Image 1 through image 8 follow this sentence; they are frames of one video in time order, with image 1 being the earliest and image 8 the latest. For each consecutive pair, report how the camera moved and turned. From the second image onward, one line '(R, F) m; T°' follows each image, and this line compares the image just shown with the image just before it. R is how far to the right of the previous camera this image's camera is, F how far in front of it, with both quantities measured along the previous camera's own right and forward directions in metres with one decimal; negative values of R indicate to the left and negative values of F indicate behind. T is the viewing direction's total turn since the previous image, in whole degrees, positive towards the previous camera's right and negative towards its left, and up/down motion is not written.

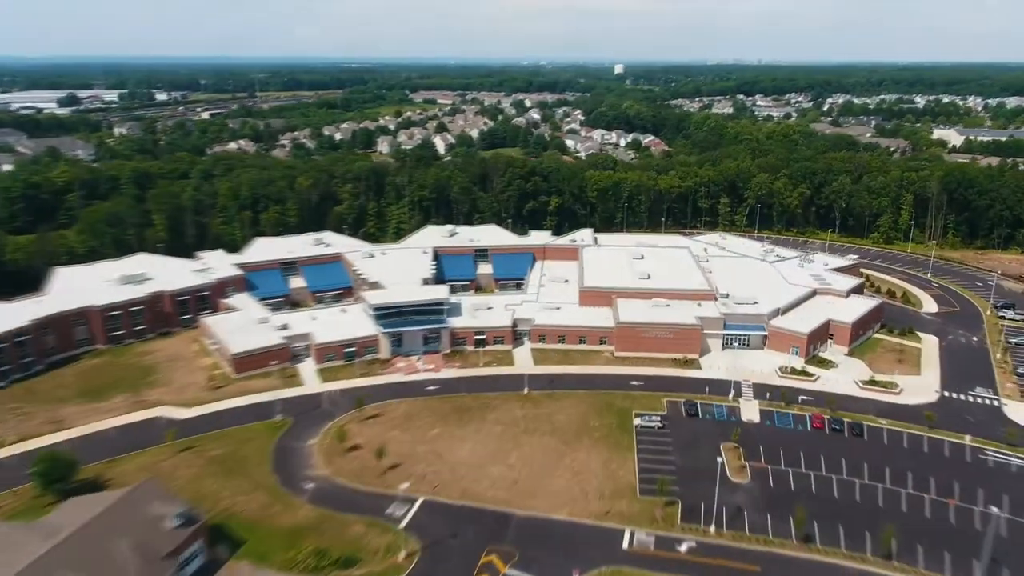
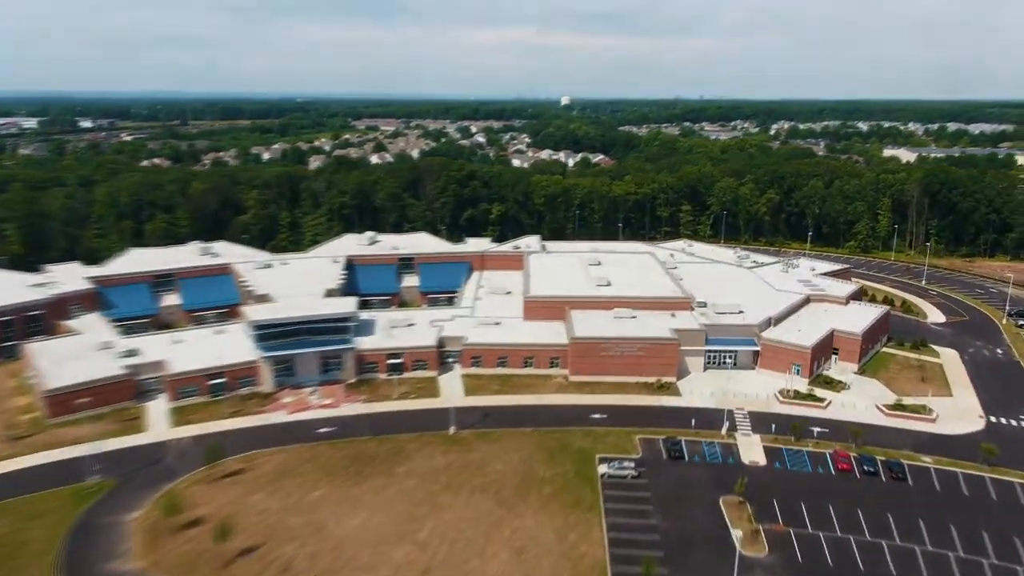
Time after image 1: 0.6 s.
(+2.9, +22.9) m; +4°
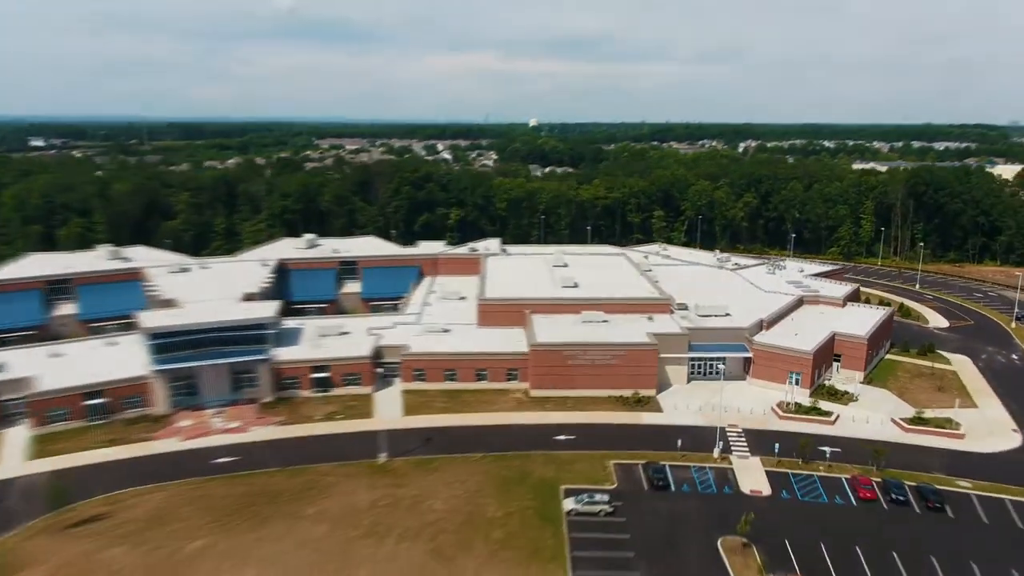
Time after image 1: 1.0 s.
(+2.0, +12.5) m; +2°
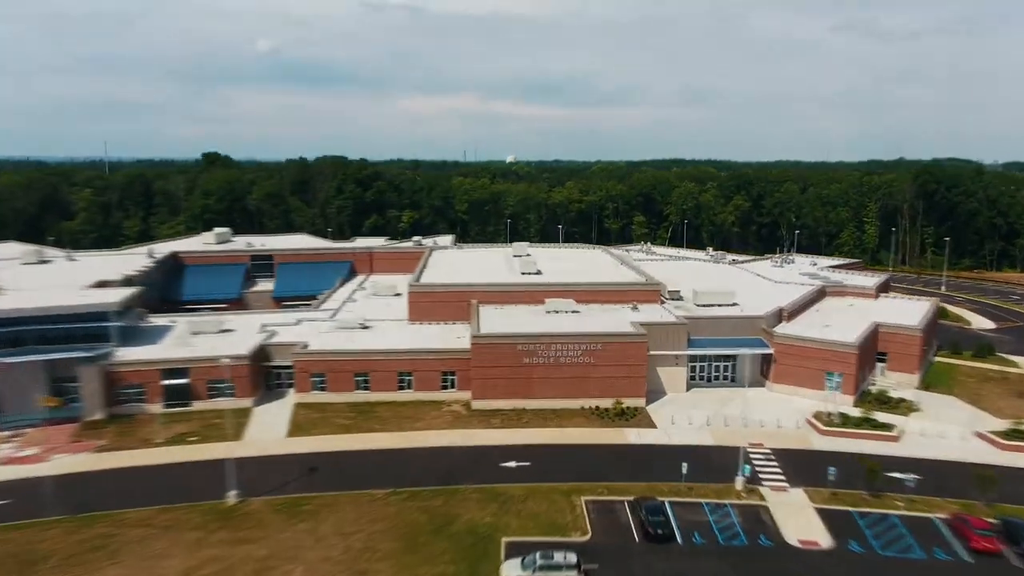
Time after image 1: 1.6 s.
(+3.0, +18.4) m; +2°
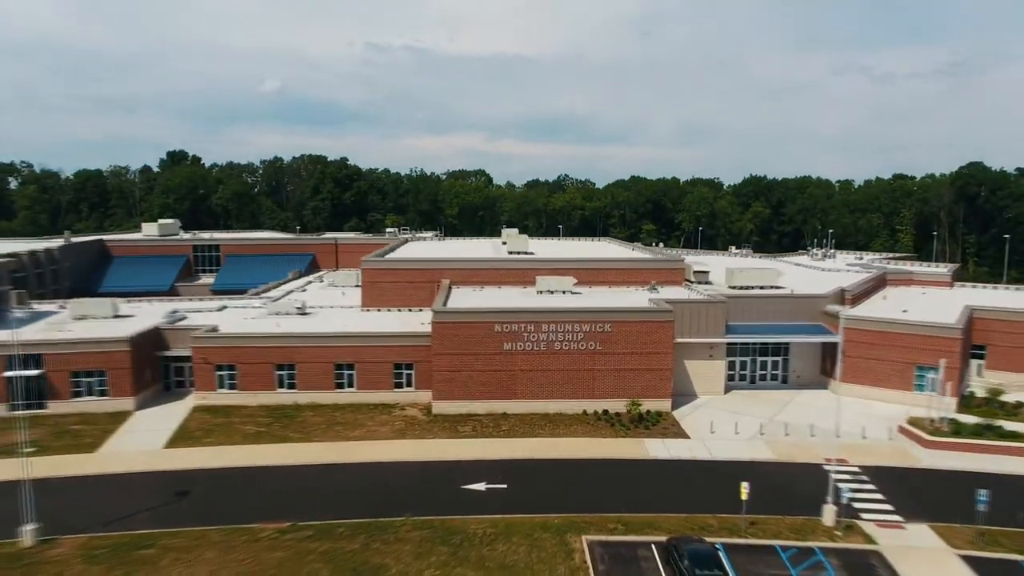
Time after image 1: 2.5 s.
(+1.3, +12.9) m; 0°
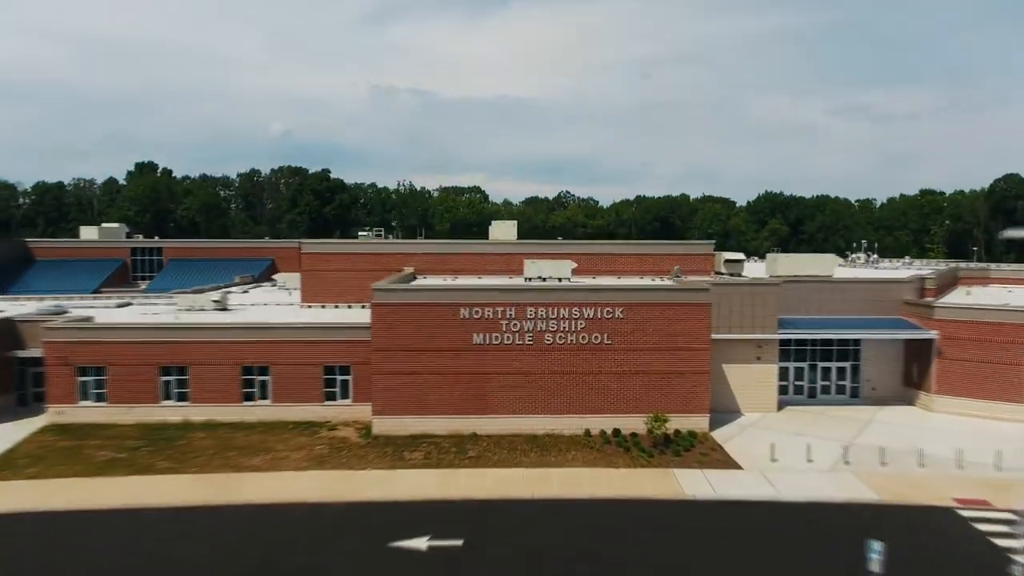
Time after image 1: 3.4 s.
(+1.0, +10.0) m; 0°
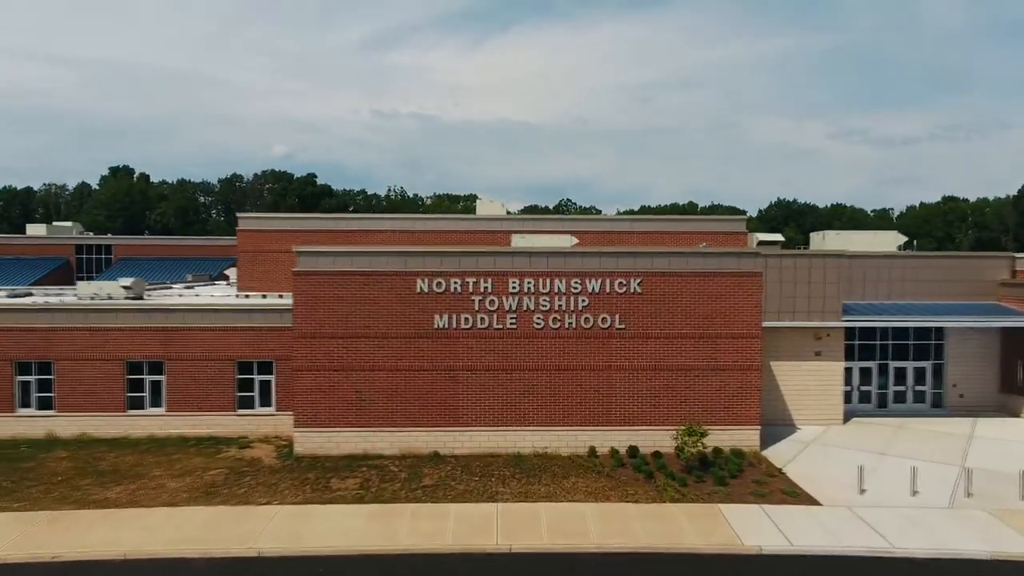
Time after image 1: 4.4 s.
(+0.6, +6.8) m; 0°
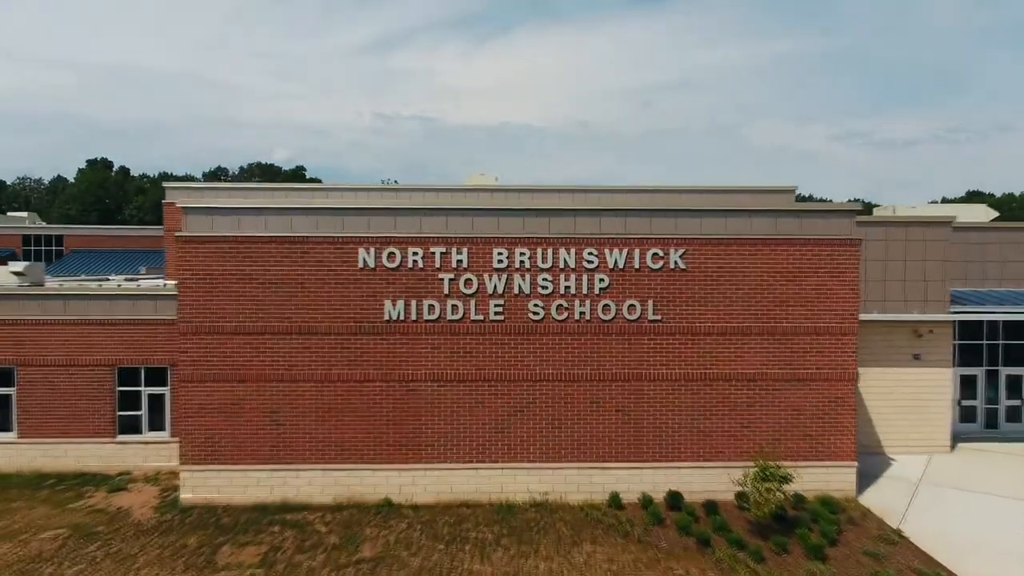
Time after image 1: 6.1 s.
(+0.3, +5.6) m; 0°
